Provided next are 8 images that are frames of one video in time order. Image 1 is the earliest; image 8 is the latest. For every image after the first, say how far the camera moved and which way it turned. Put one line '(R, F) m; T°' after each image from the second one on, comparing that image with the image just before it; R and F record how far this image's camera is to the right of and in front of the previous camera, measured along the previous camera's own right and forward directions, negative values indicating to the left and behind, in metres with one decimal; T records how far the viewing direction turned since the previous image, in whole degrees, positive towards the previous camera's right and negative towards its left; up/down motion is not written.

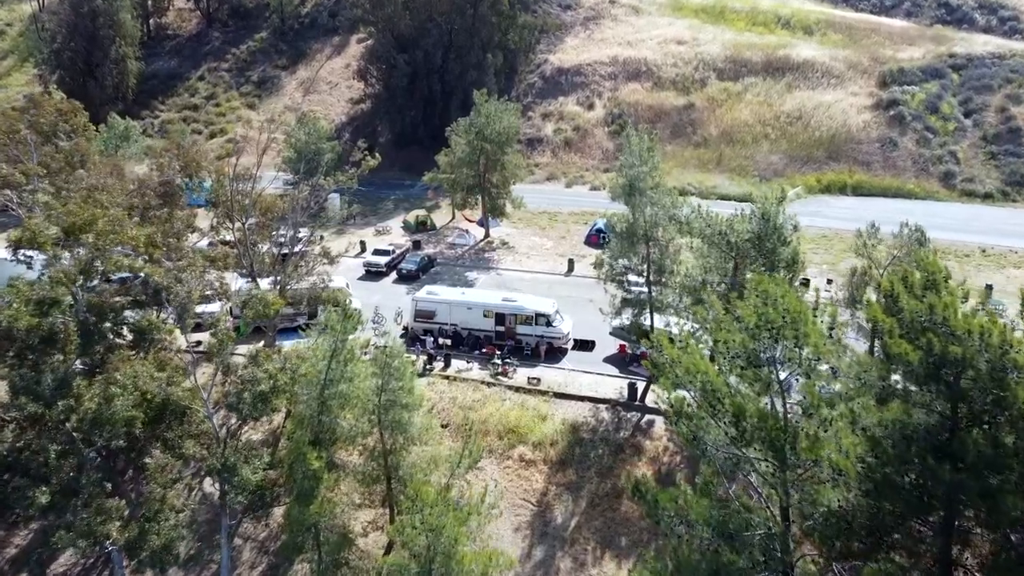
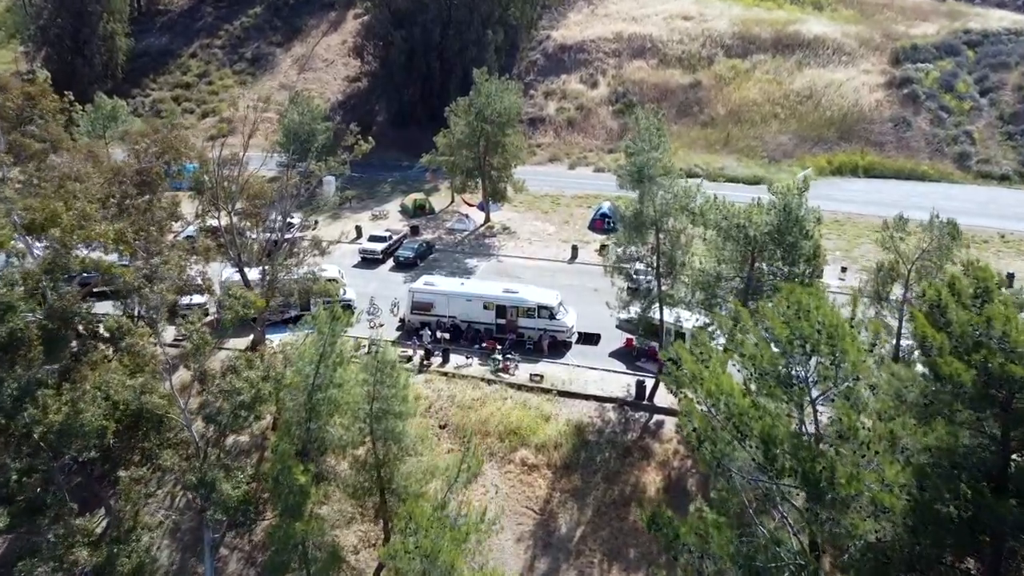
(0.0, +1.4) m; 0°
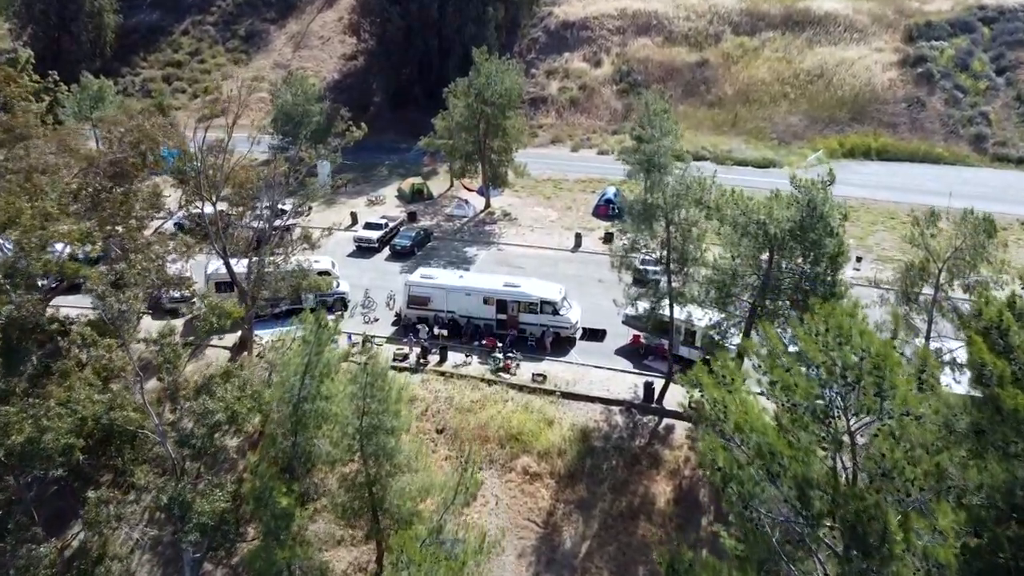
(0.0, +1.4) m; 0°
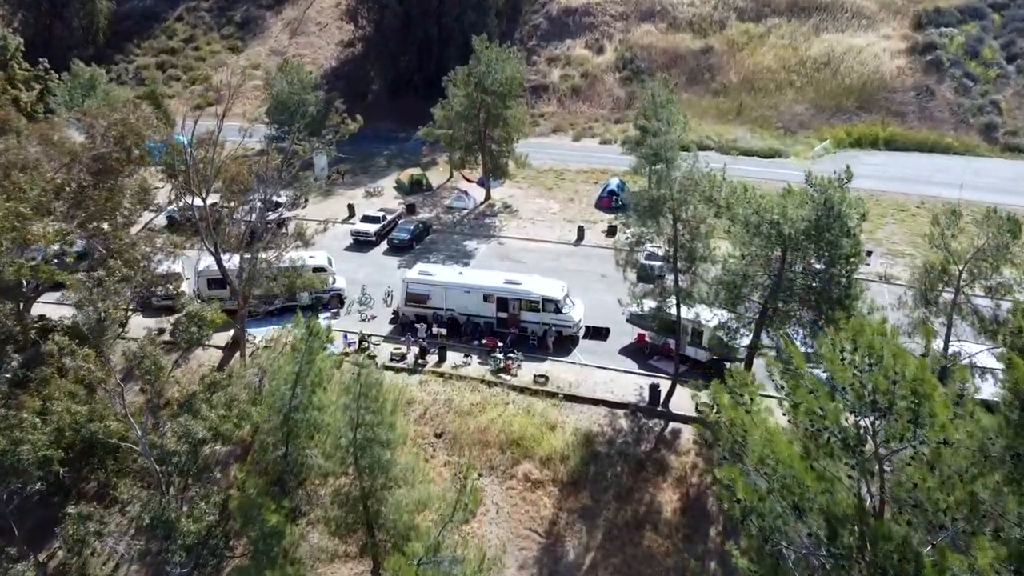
(0.0, +0.8) m; 0°
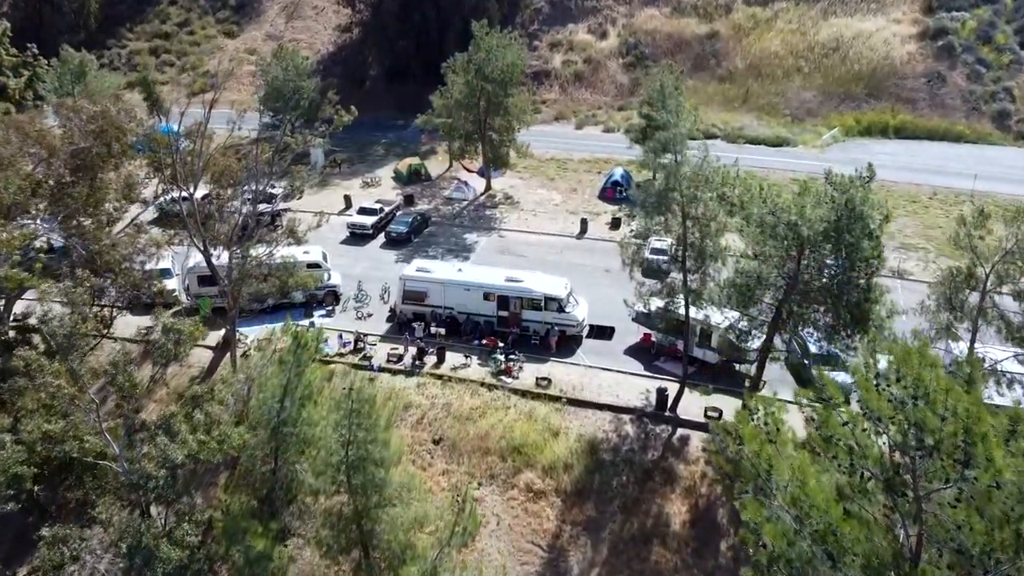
(0.0, +1.0) m; 0°
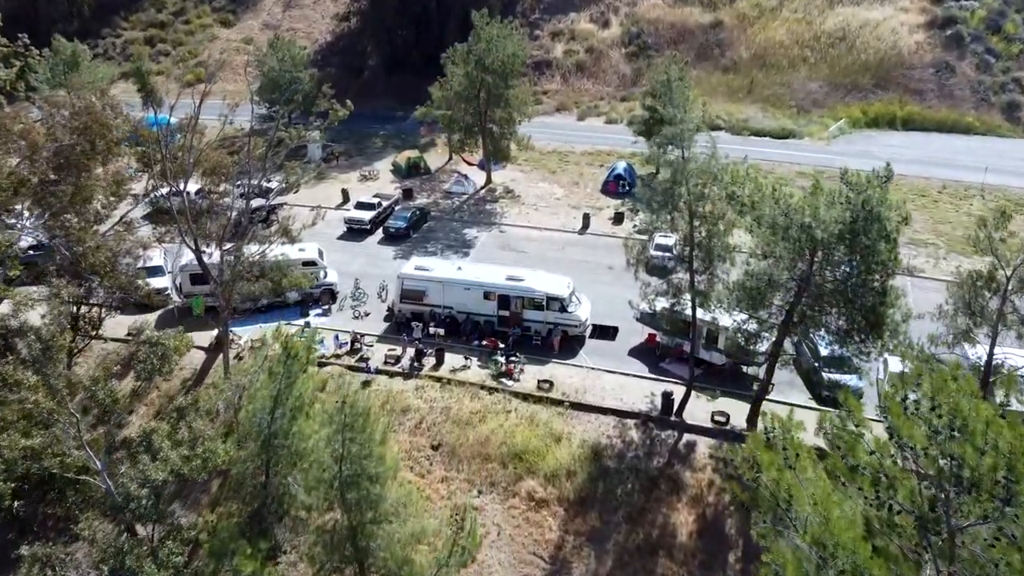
(0.0, +0.7) m; 0°
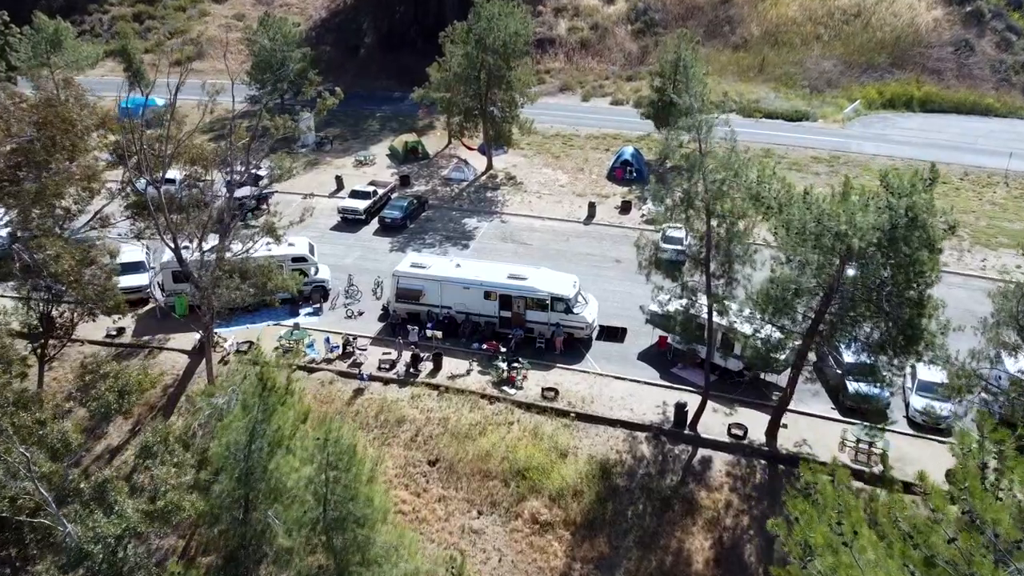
(0.0, +1.5) m; 0°
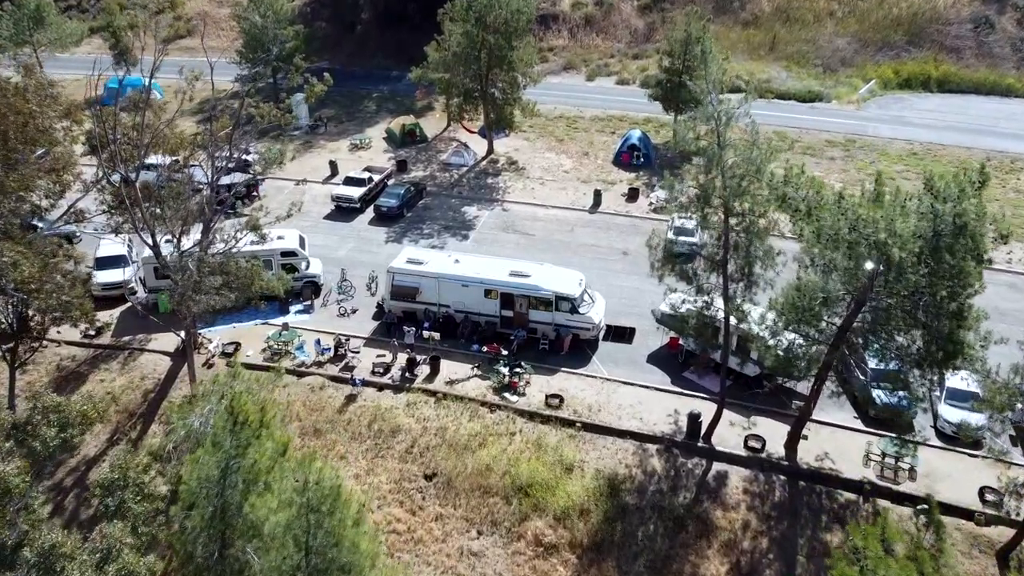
(0.0, +1.4) m; 0°
